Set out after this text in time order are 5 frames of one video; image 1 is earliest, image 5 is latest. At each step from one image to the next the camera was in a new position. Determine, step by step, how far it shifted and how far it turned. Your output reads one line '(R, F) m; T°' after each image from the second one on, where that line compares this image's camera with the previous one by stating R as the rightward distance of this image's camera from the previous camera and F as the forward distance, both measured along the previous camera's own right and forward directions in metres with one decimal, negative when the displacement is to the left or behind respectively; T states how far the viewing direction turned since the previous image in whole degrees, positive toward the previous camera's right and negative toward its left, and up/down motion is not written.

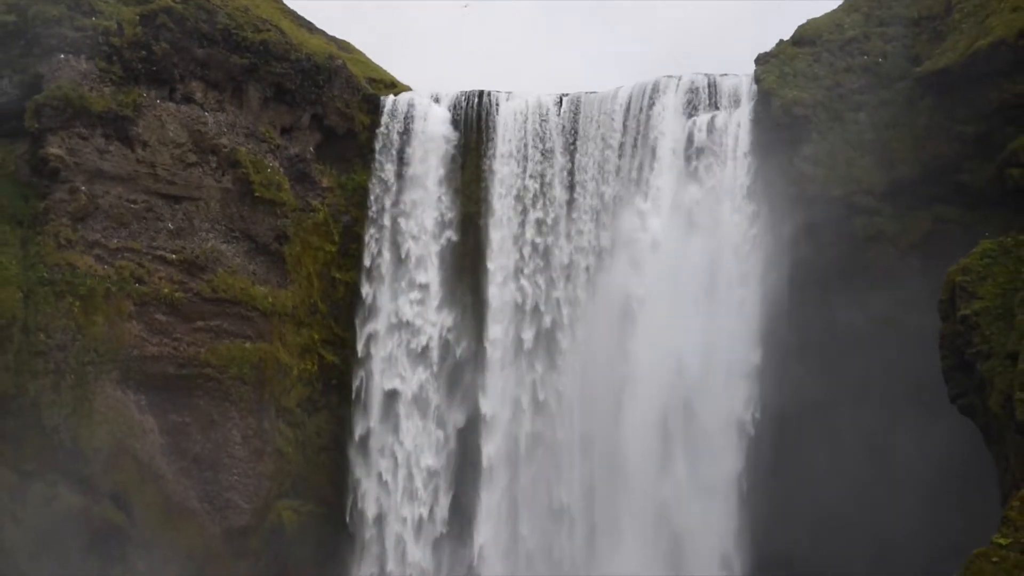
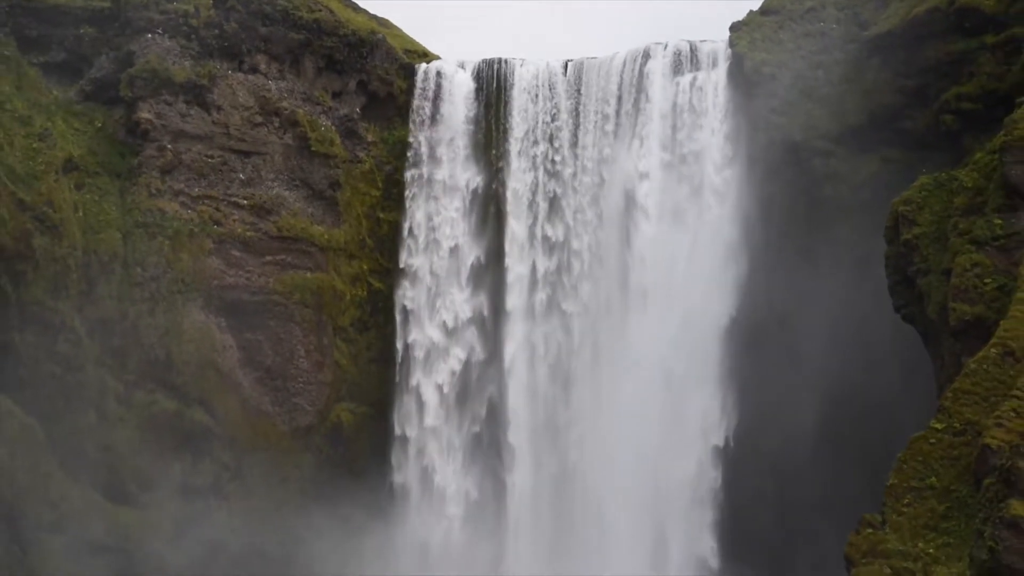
(-0.2, -3.1) m; -1°
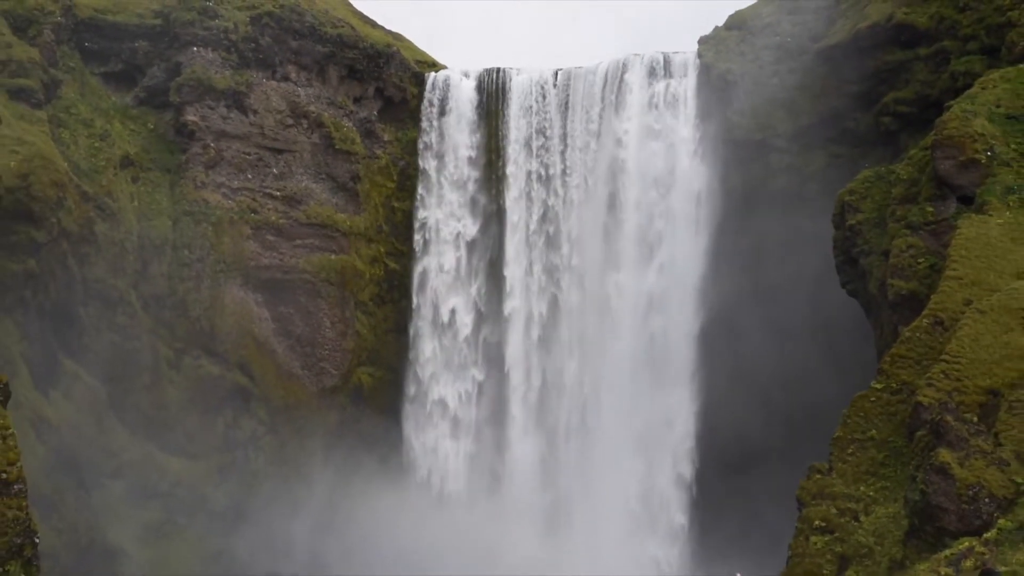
(+0.1, -2.8) m; 0°
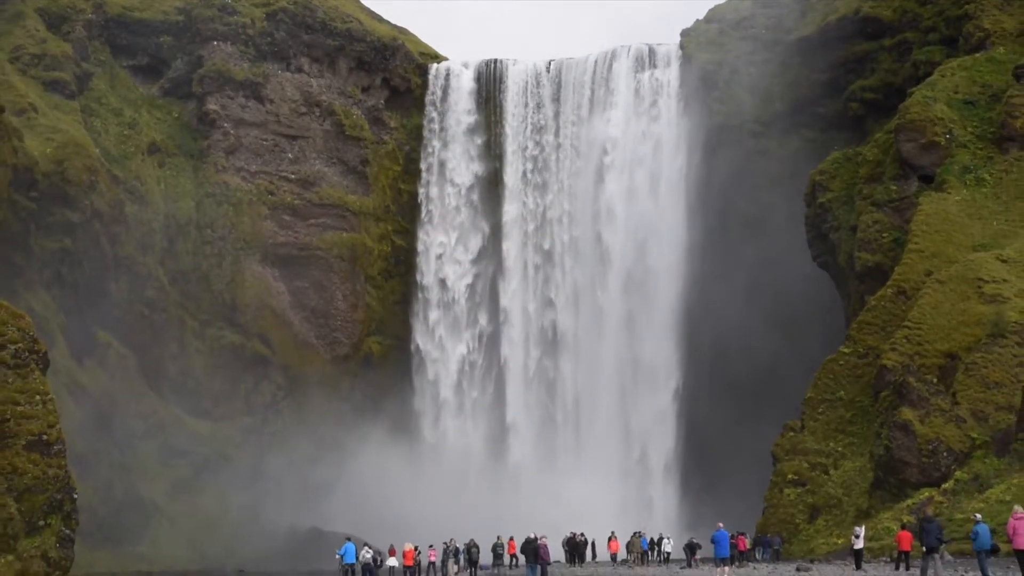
(0.0, -1.8) m; 0°
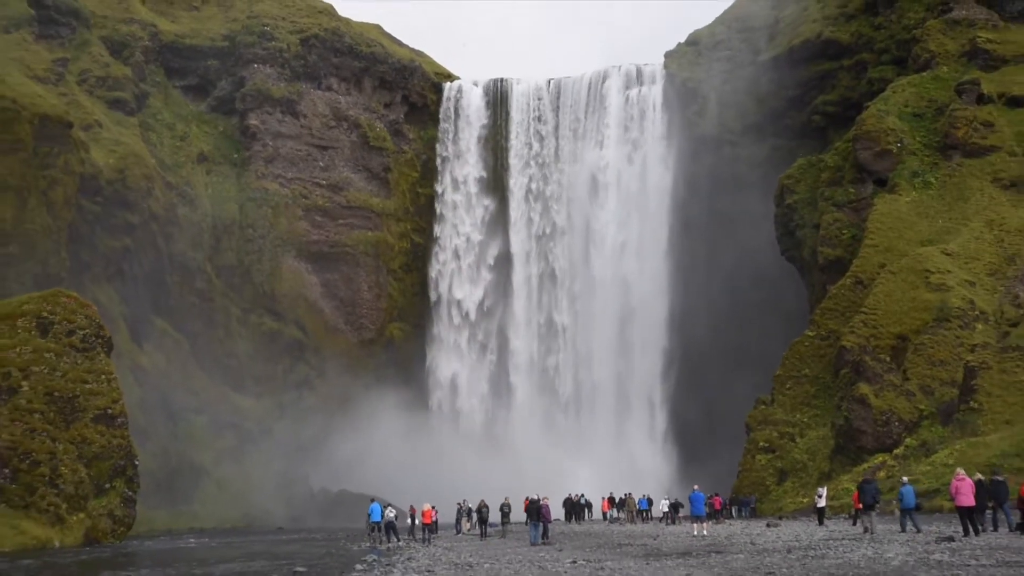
(0.0, -3.2) m; 0°
